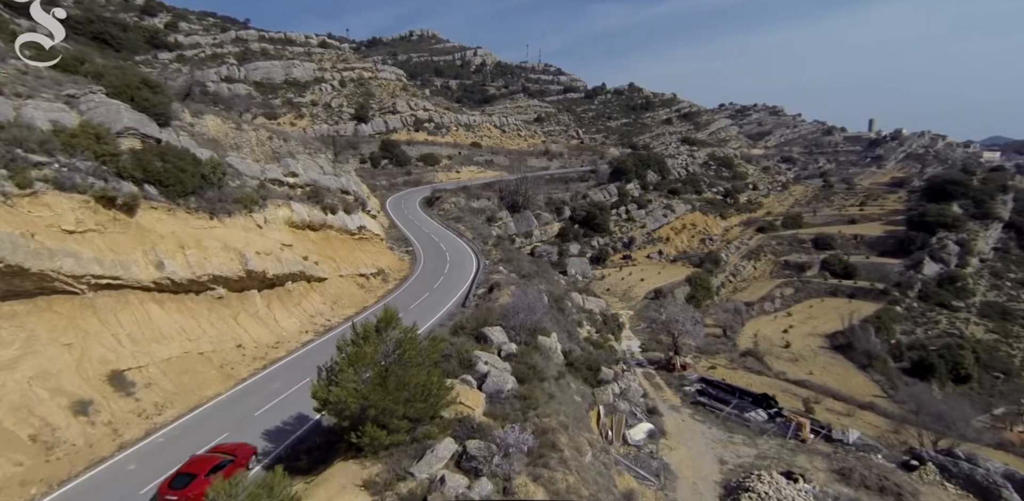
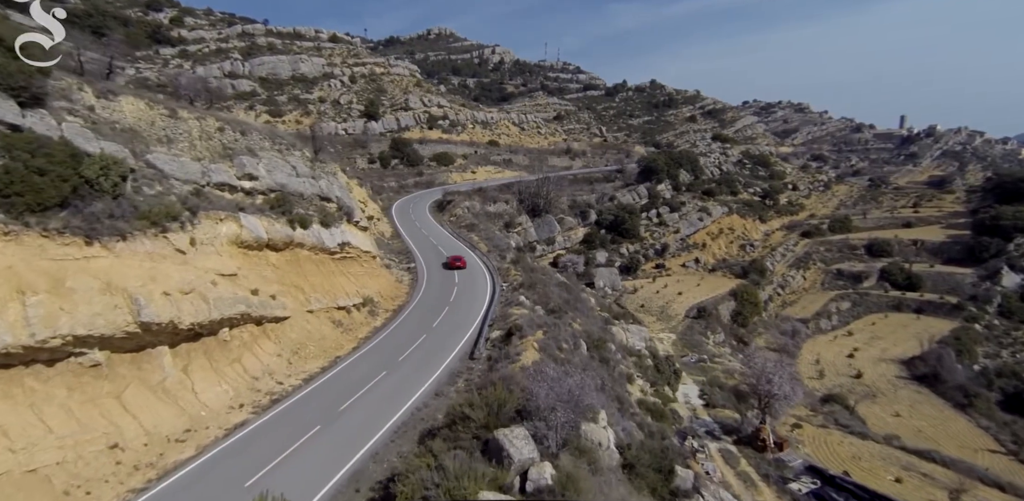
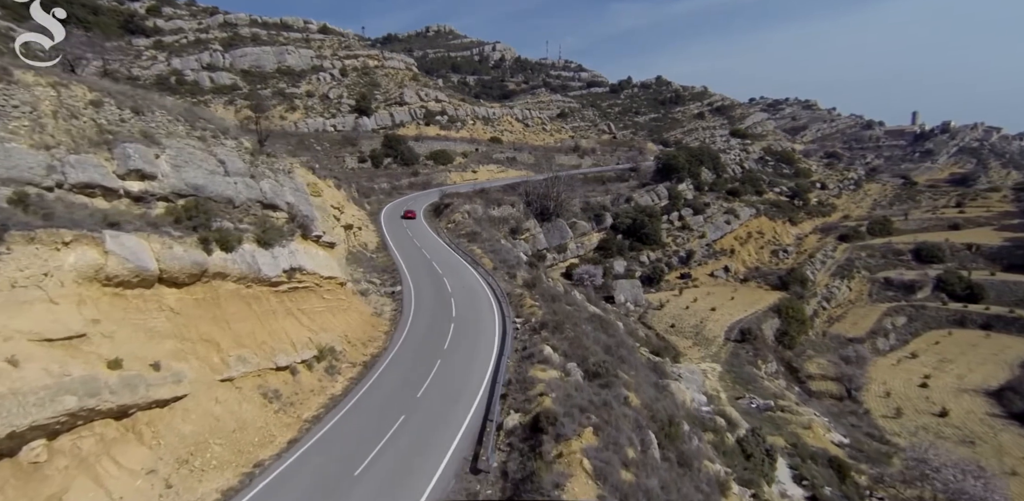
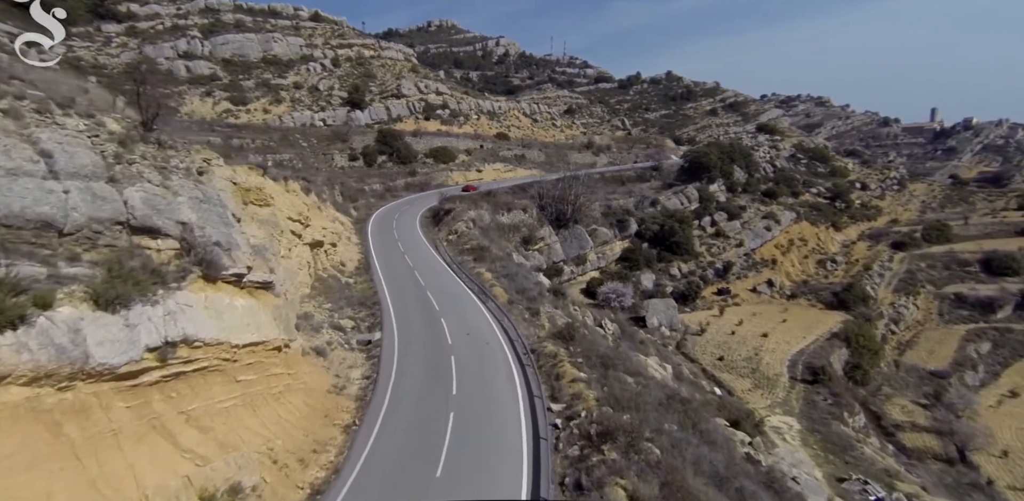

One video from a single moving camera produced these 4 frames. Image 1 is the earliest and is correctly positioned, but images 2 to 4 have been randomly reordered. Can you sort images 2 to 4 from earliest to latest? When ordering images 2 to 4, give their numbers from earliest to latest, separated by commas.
2, 3, 4
